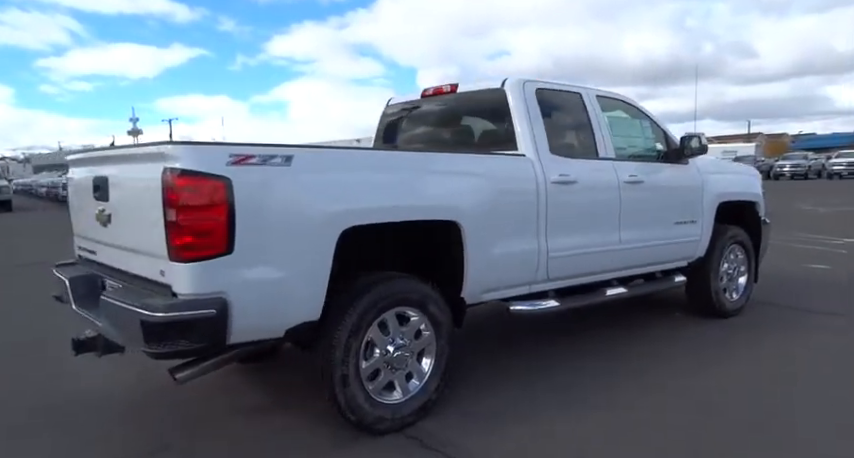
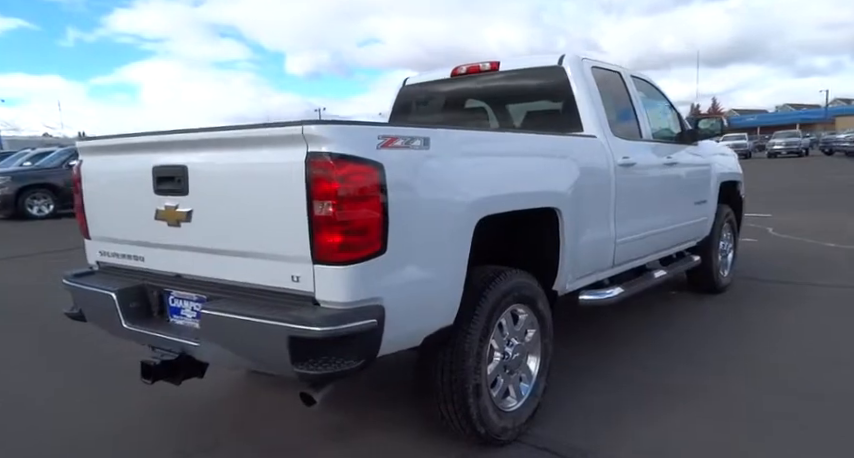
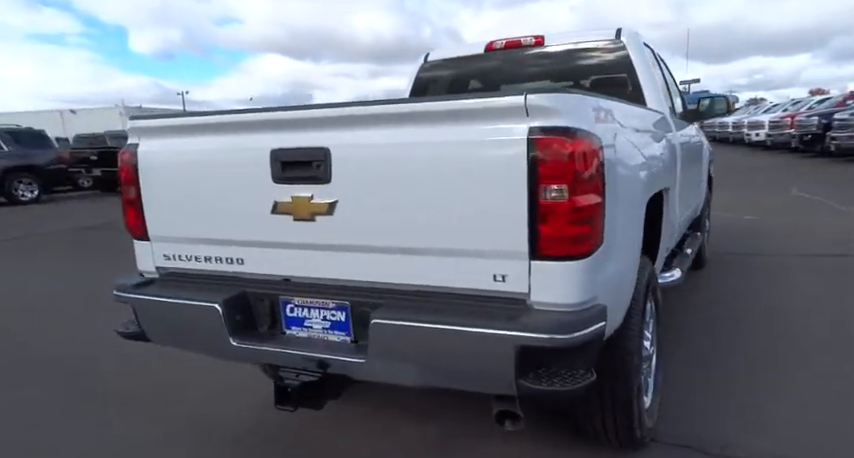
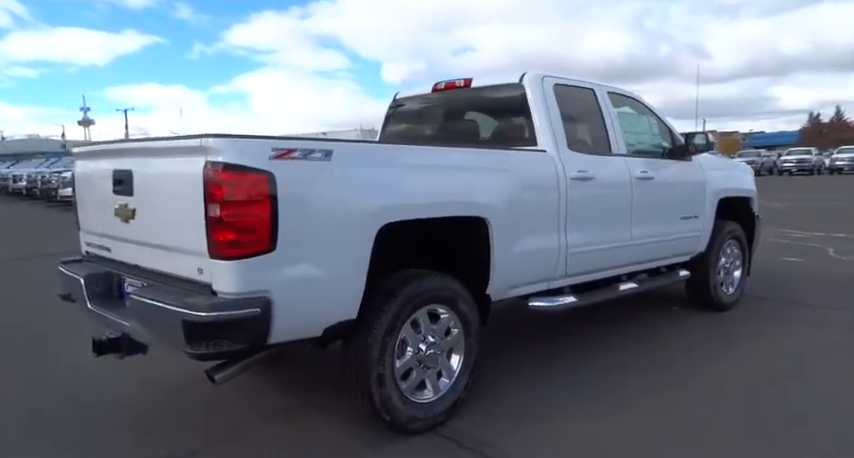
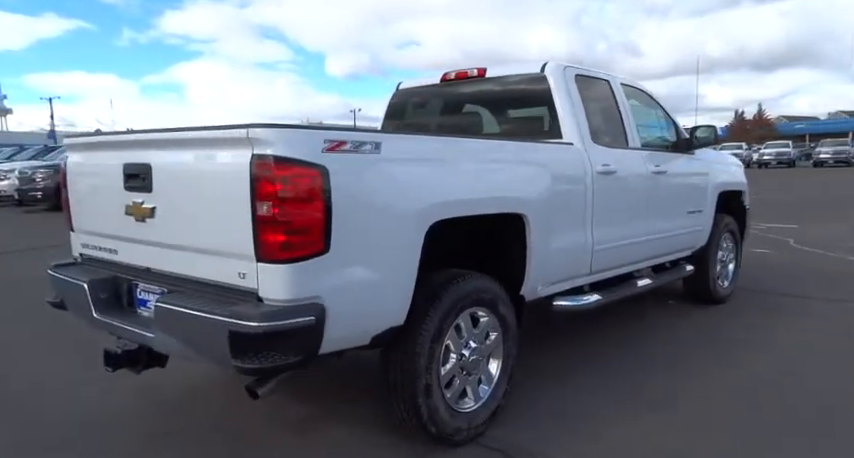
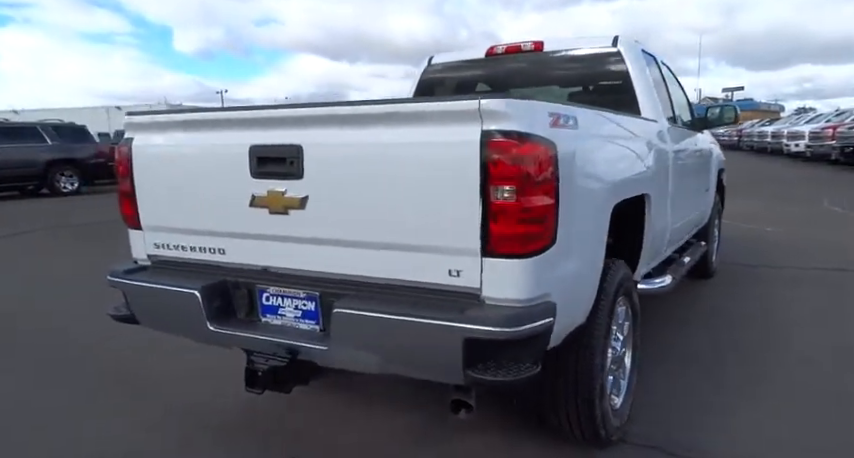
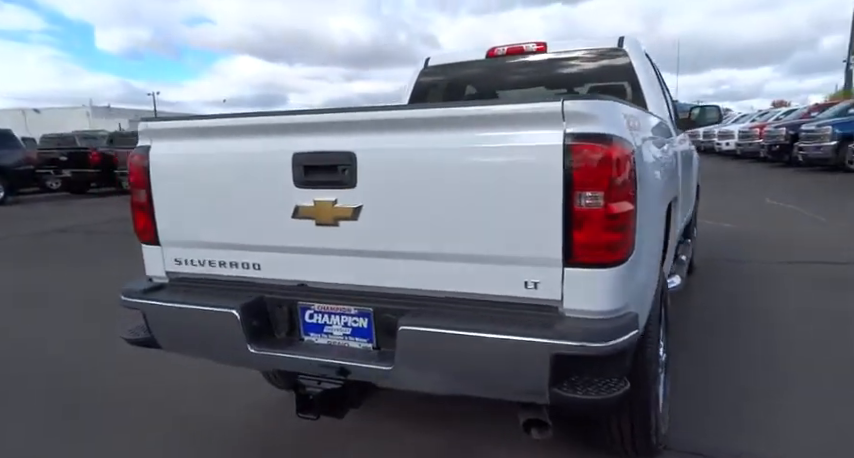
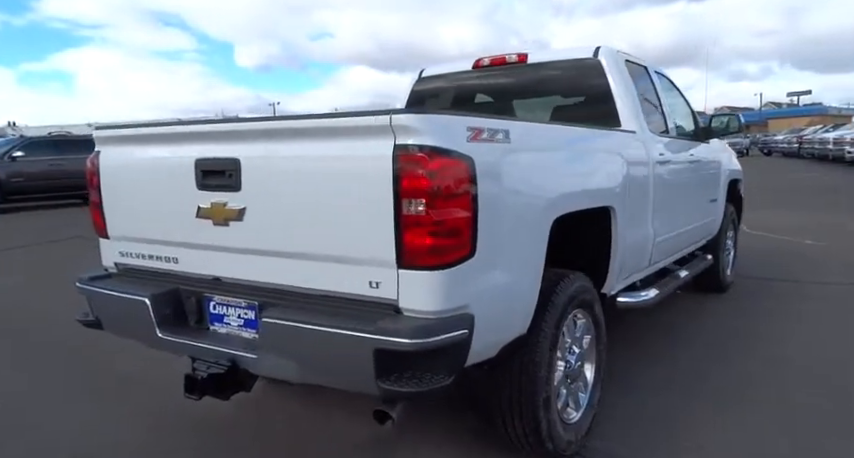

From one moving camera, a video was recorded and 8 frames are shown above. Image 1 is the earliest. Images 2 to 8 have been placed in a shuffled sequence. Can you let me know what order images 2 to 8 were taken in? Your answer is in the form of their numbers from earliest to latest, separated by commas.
4, 5, 2, 8, 6, 3, 7
